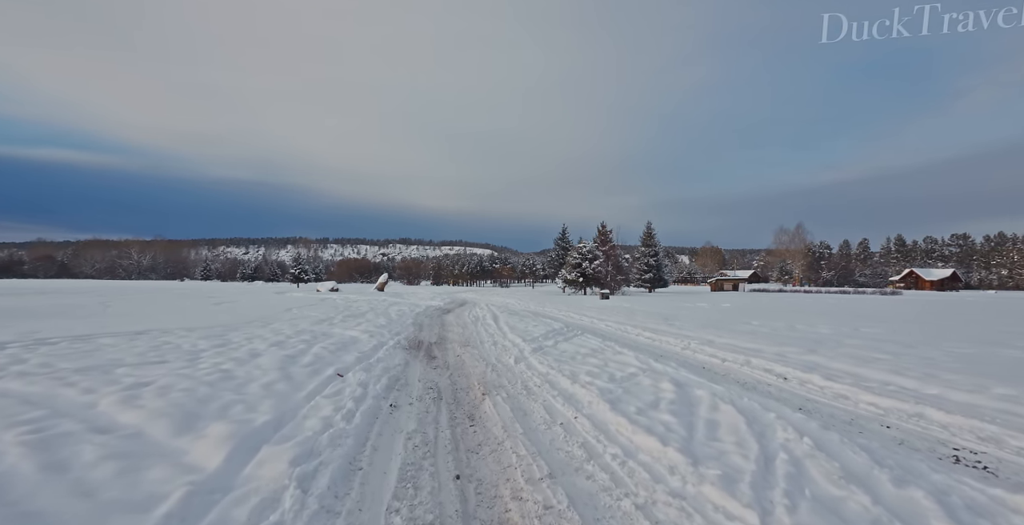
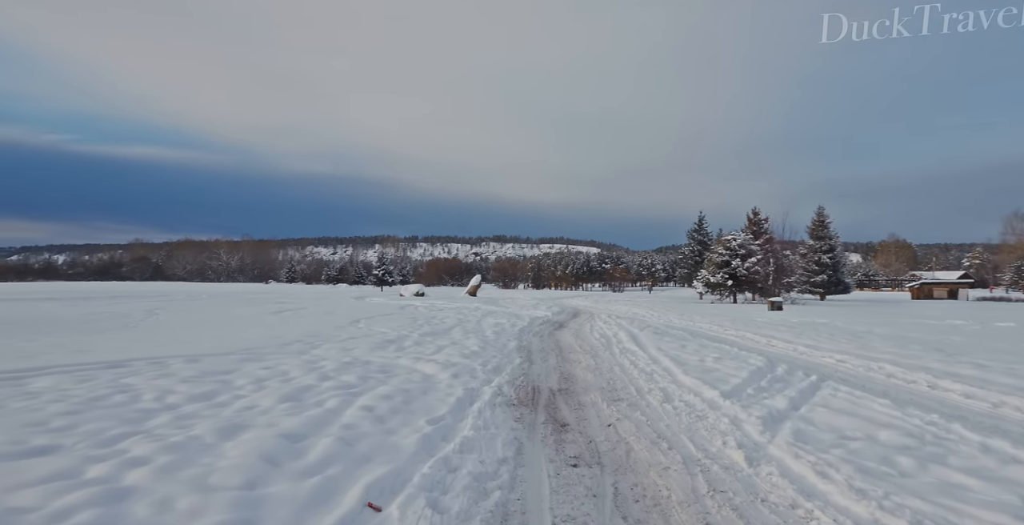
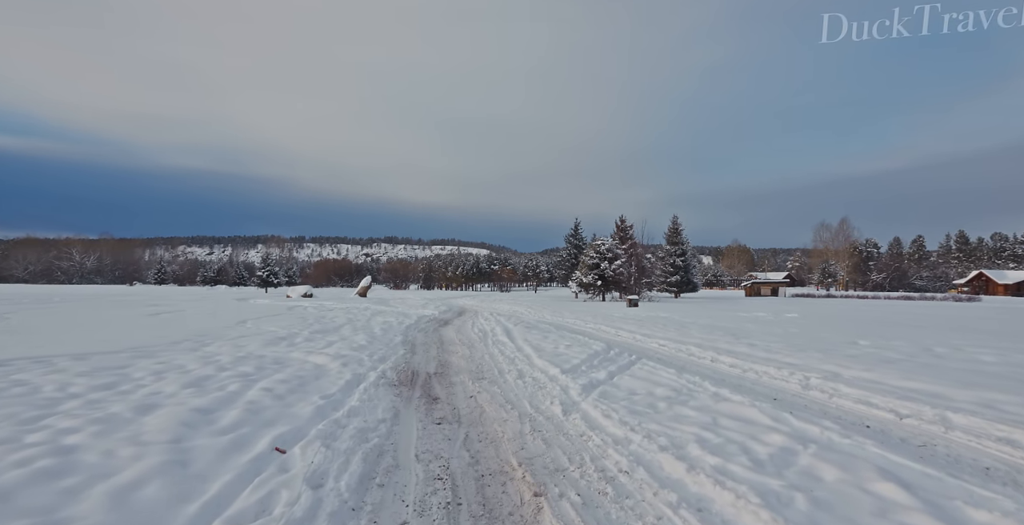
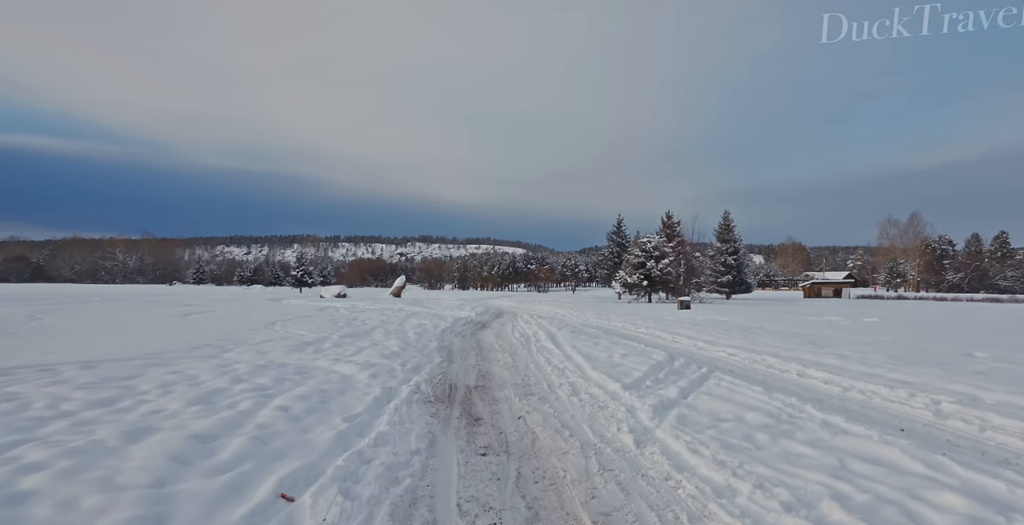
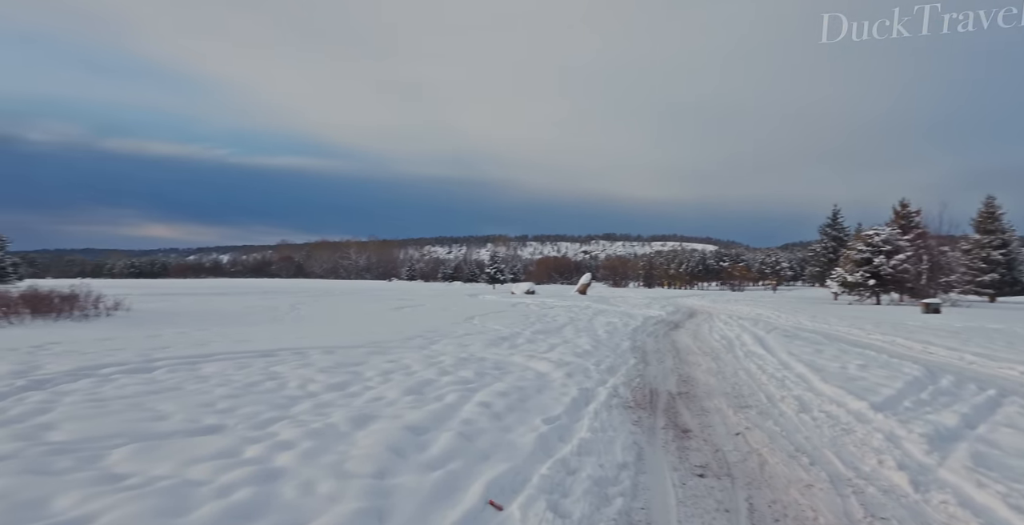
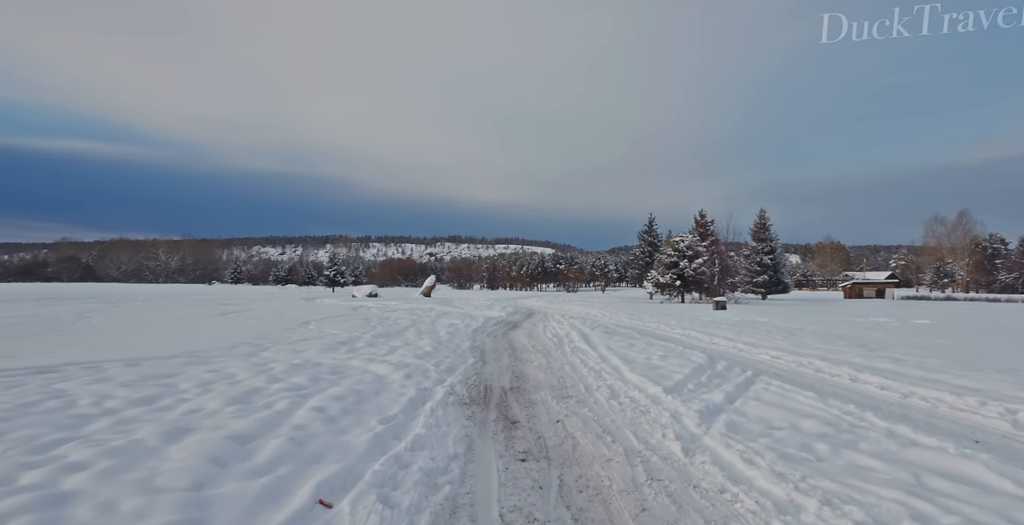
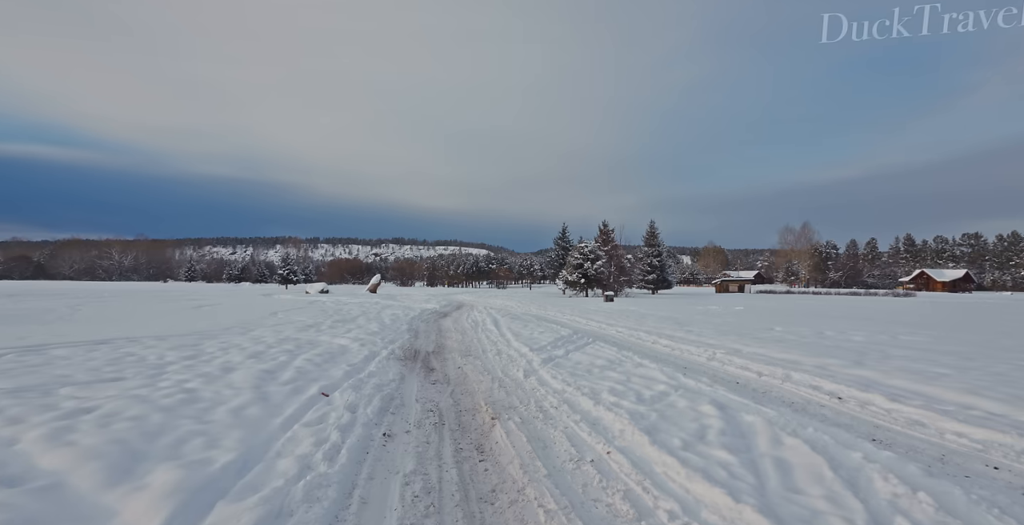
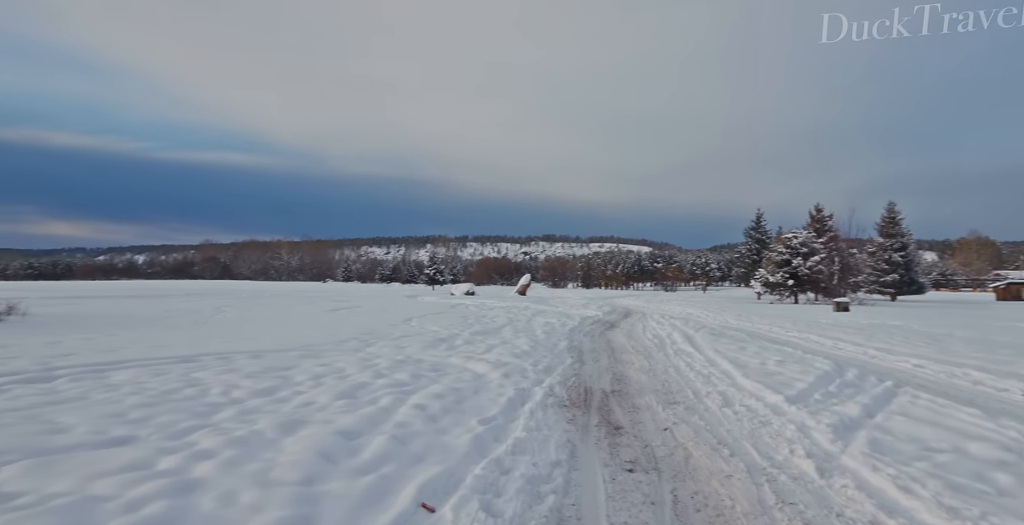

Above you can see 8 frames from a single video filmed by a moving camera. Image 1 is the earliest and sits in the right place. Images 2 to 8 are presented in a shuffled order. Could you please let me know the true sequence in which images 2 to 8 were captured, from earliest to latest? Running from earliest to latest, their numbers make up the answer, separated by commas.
7, 3, 4, 6, 2, 8, 5
